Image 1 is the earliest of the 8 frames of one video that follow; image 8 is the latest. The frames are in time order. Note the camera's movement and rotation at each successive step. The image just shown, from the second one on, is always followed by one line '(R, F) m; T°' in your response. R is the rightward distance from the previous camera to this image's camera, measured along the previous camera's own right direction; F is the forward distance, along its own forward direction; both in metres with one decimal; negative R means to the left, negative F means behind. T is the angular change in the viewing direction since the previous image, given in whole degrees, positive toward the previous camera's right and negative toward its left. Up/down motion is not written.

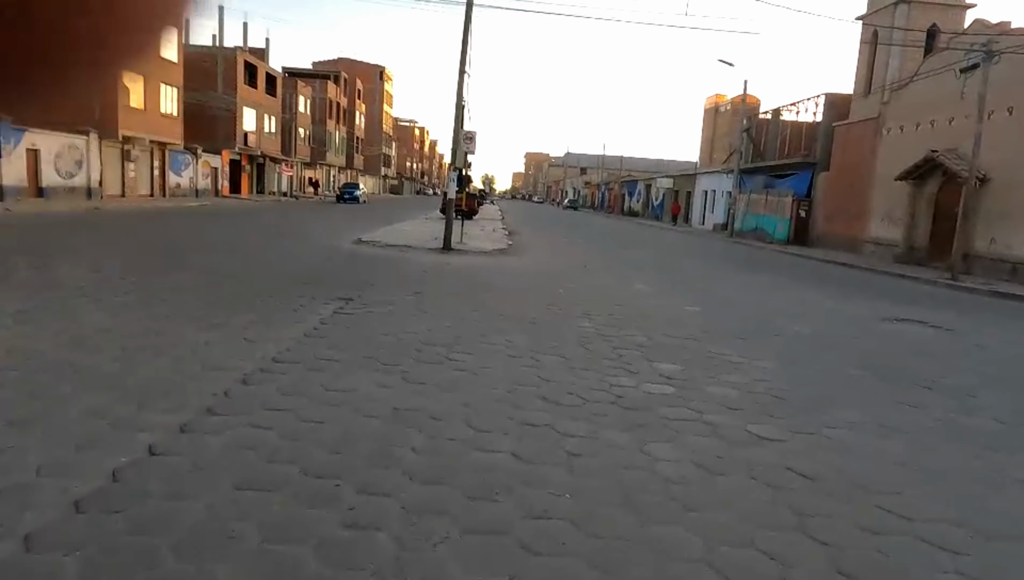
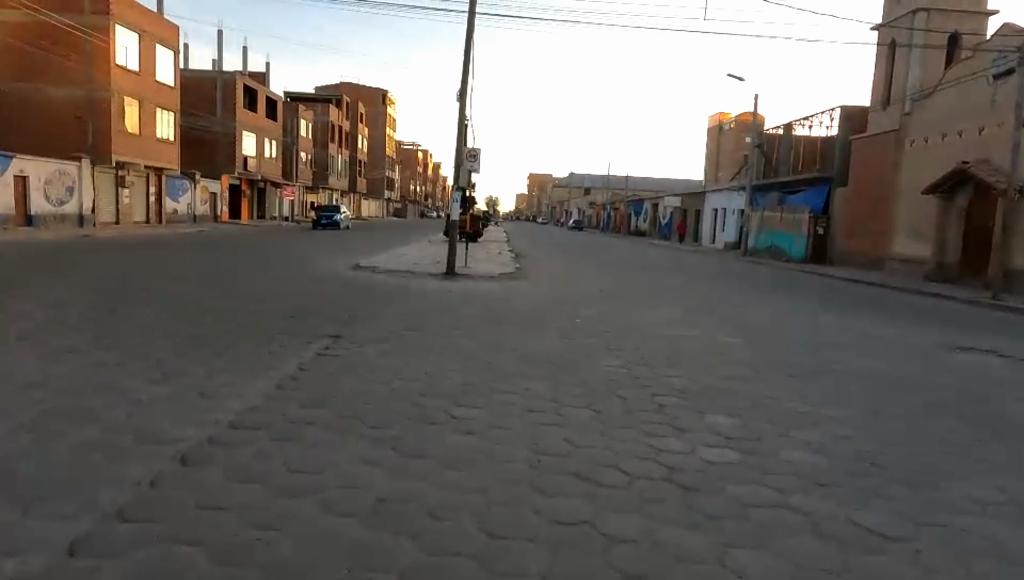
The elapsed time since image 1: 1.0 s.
(-0.1, +1.3) m; 0°
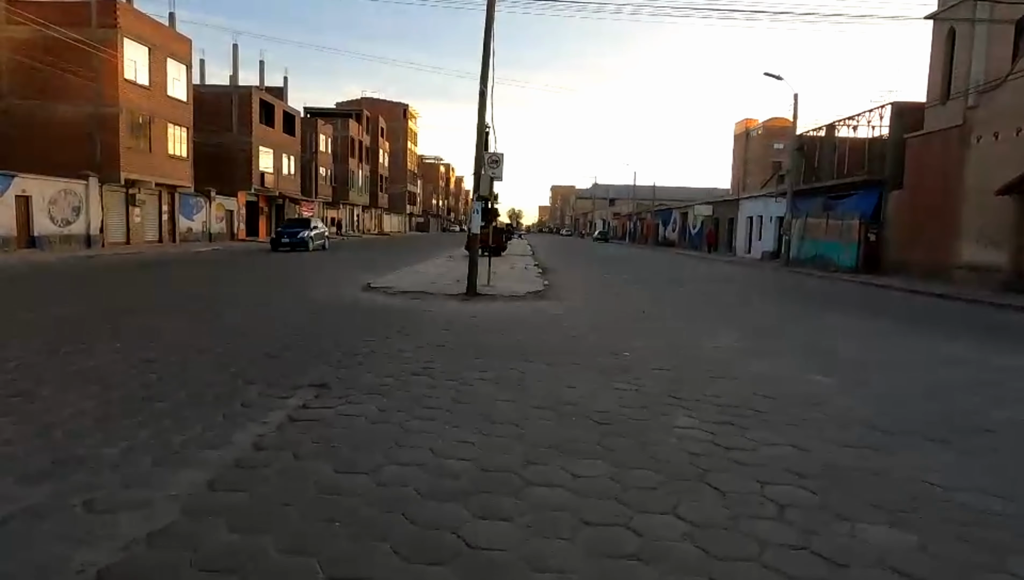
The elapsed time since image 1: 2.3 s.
(-0.1, +2.0) m; -2°
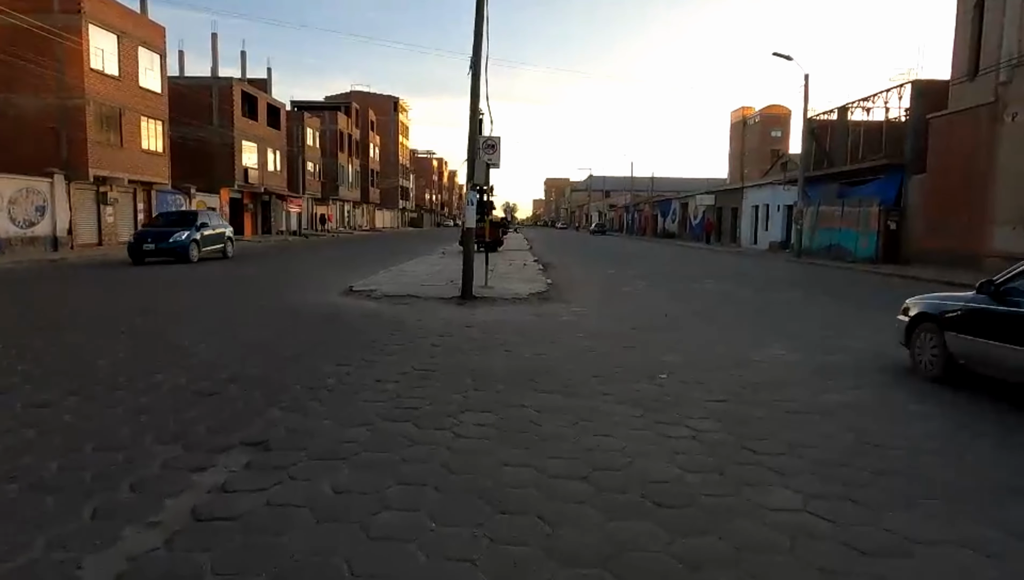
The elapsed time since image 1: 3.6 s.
(-0.1, +1.9) m; 0°
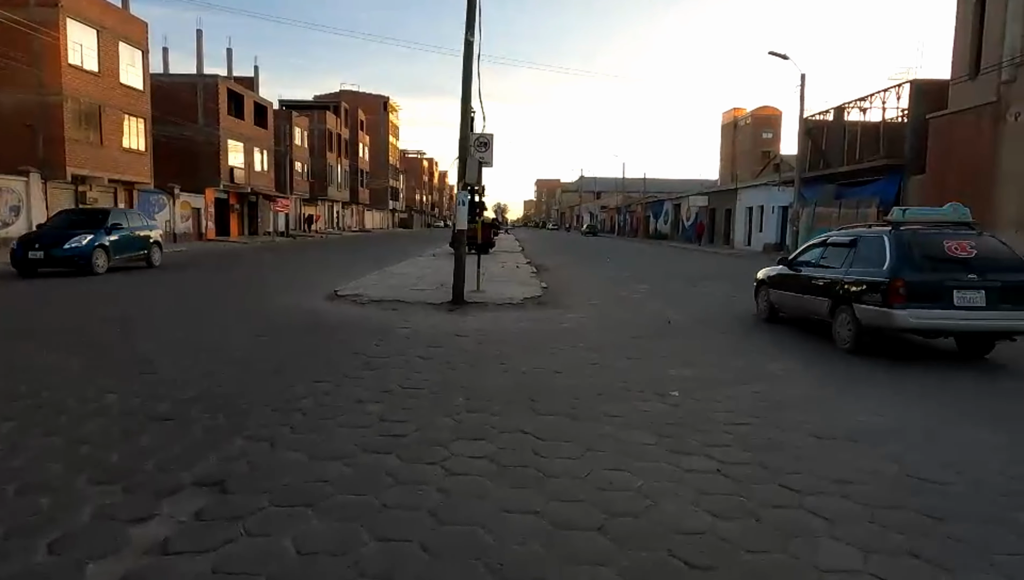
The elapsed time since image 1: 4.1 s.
(-0.1, +0.7) m; +1°
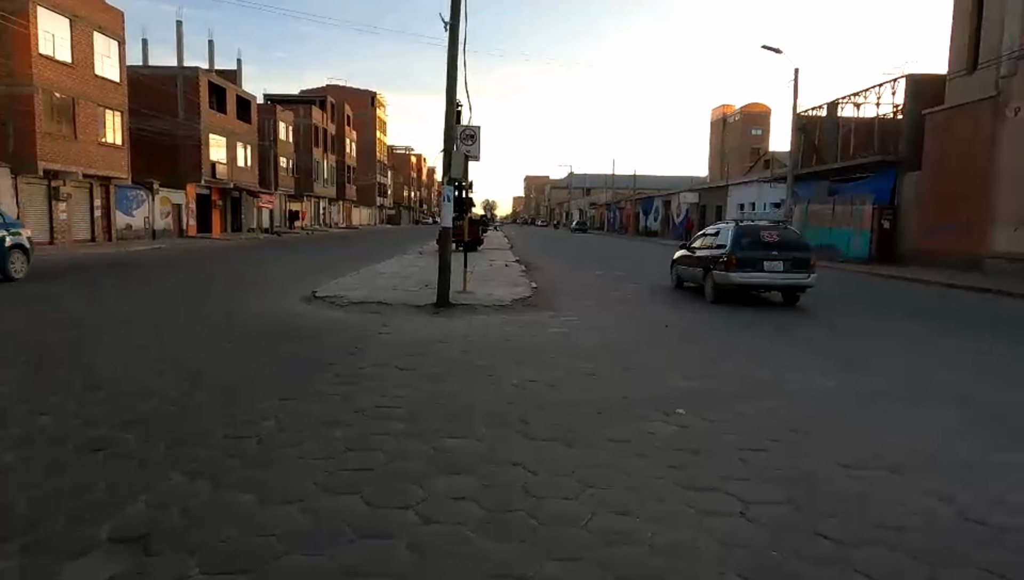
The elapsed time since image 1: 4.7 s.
(0.0, +0.7) m; +1°
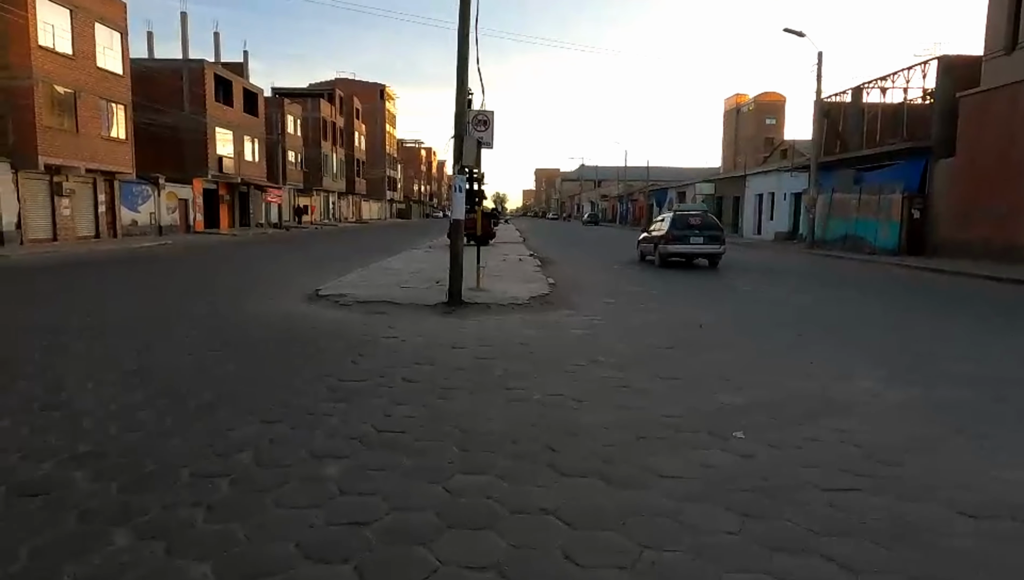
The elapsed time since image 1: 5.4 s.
(-0.1, +0.9) m; -1°
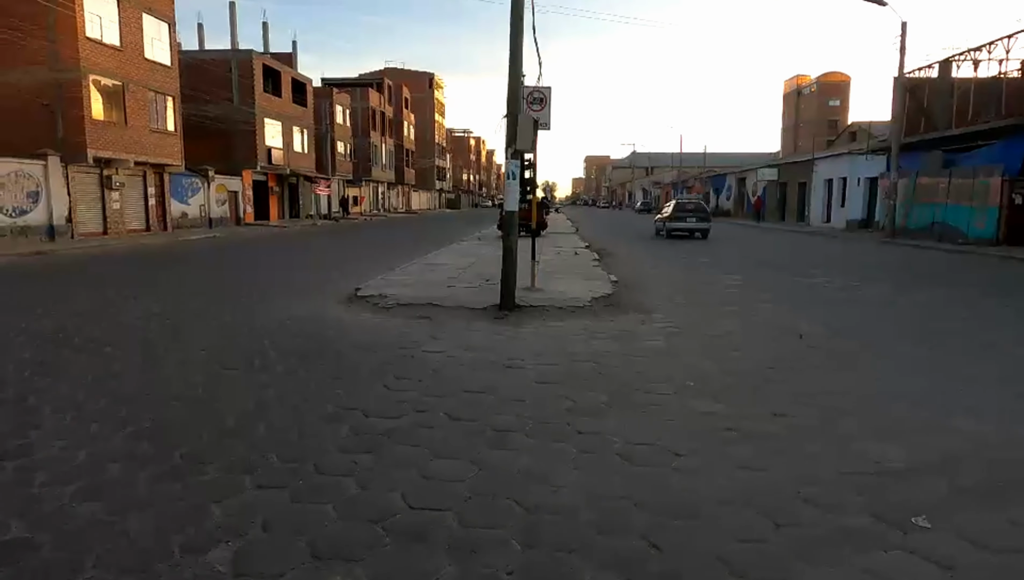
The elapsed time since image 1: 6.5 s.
(-0.2, +1.4) m; -4°
